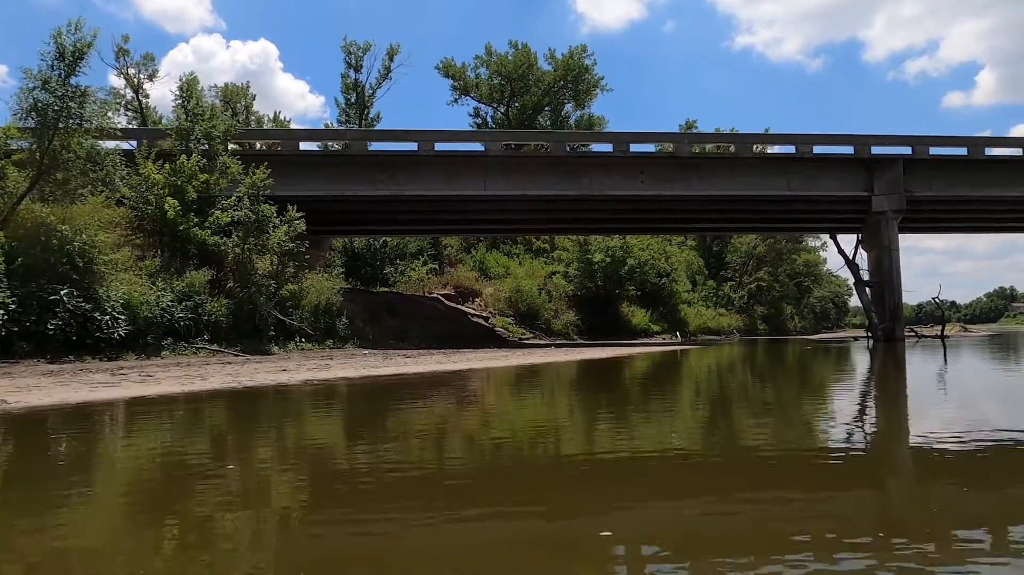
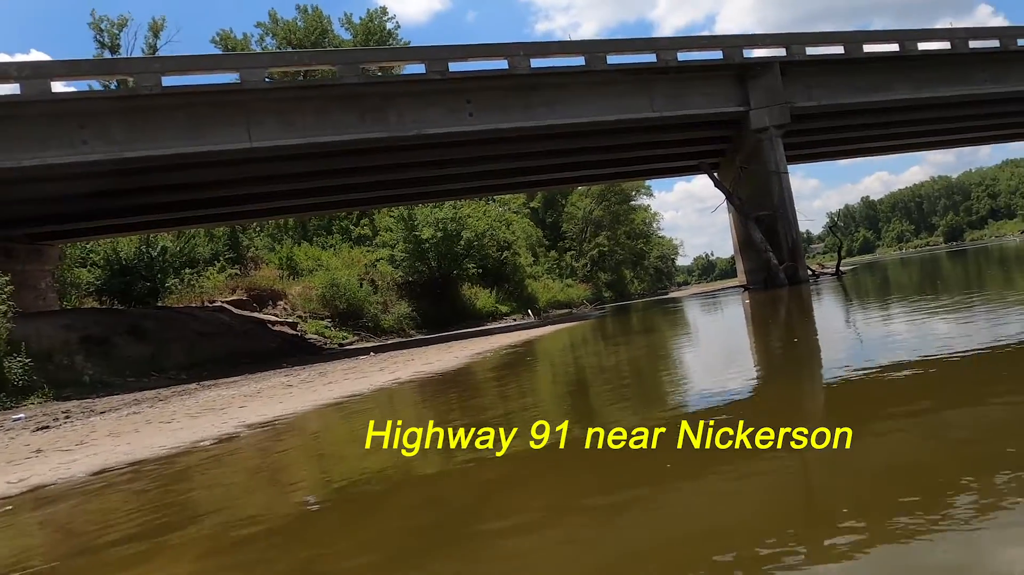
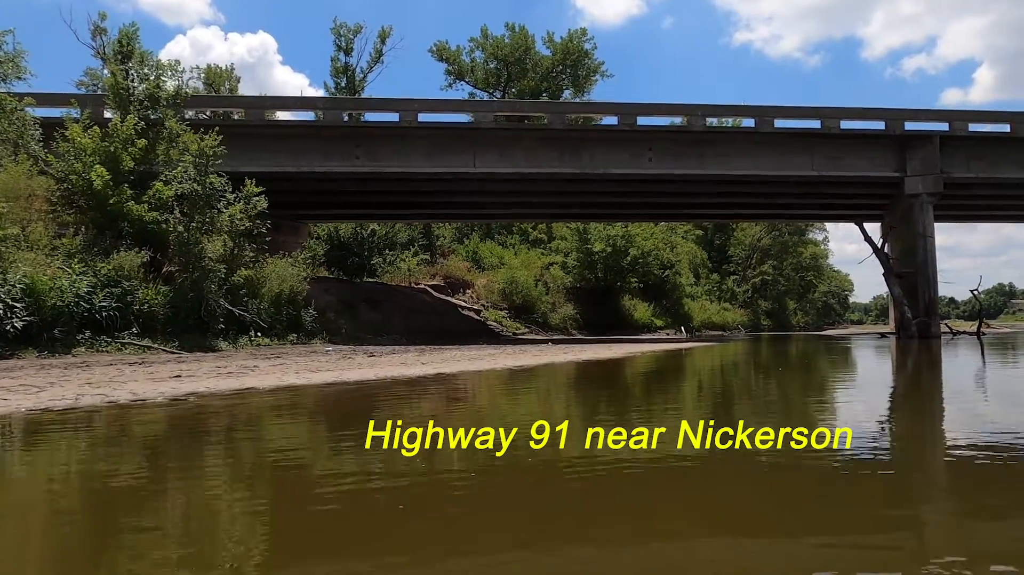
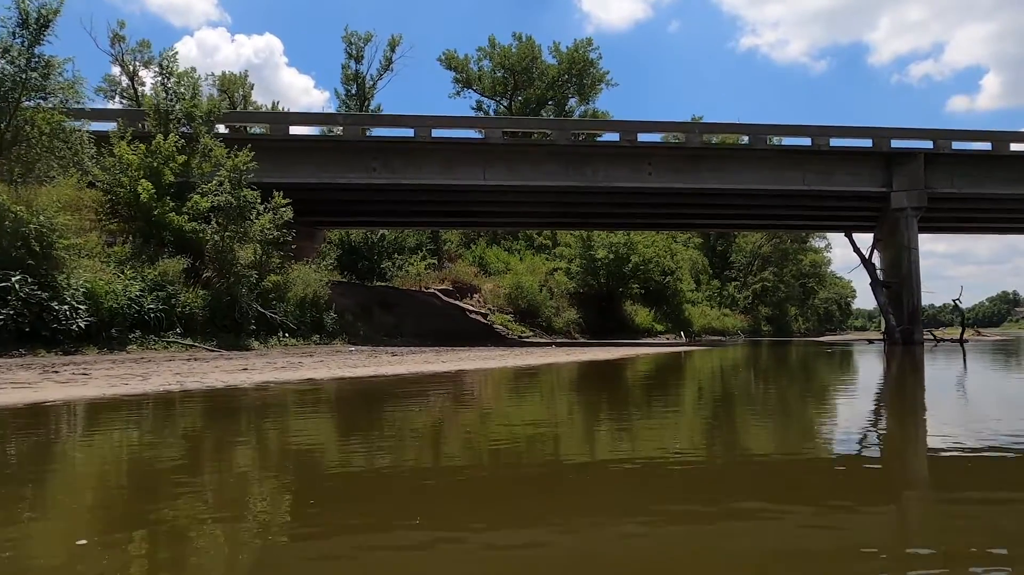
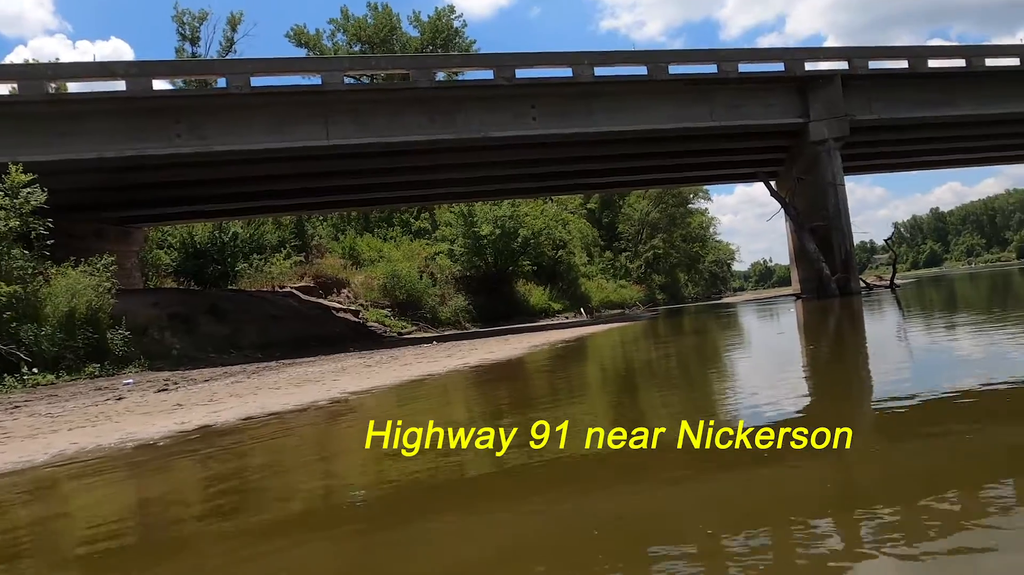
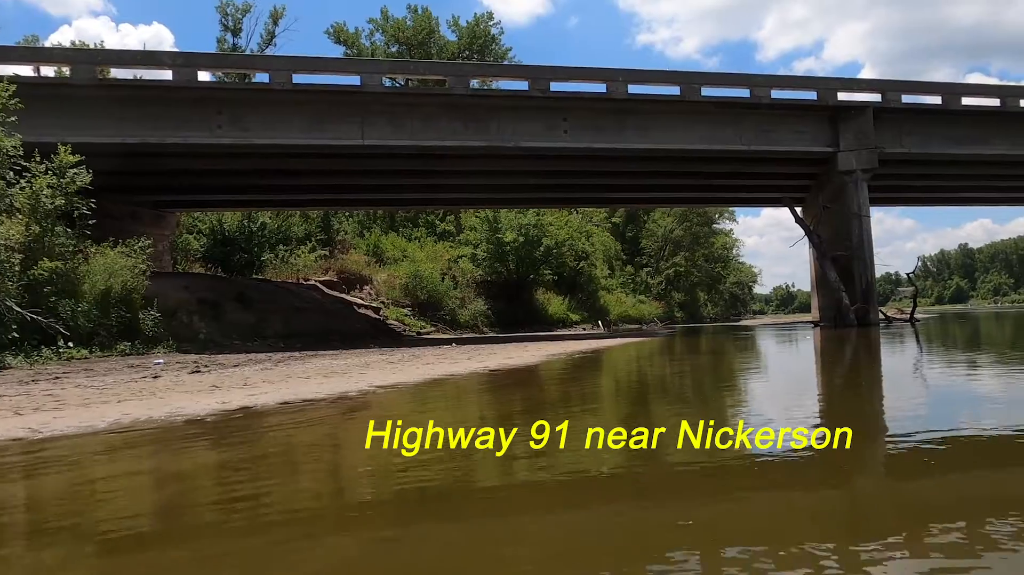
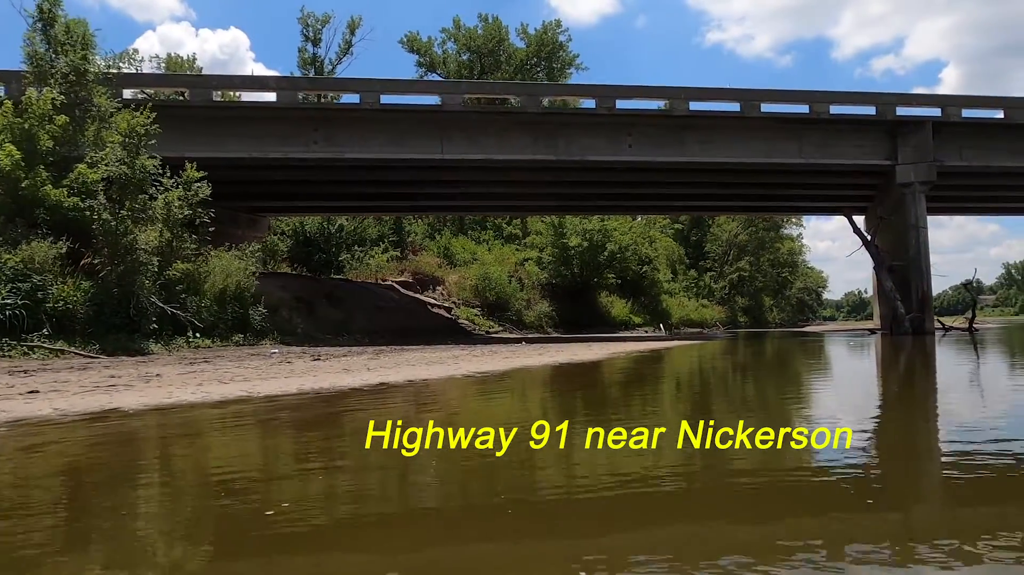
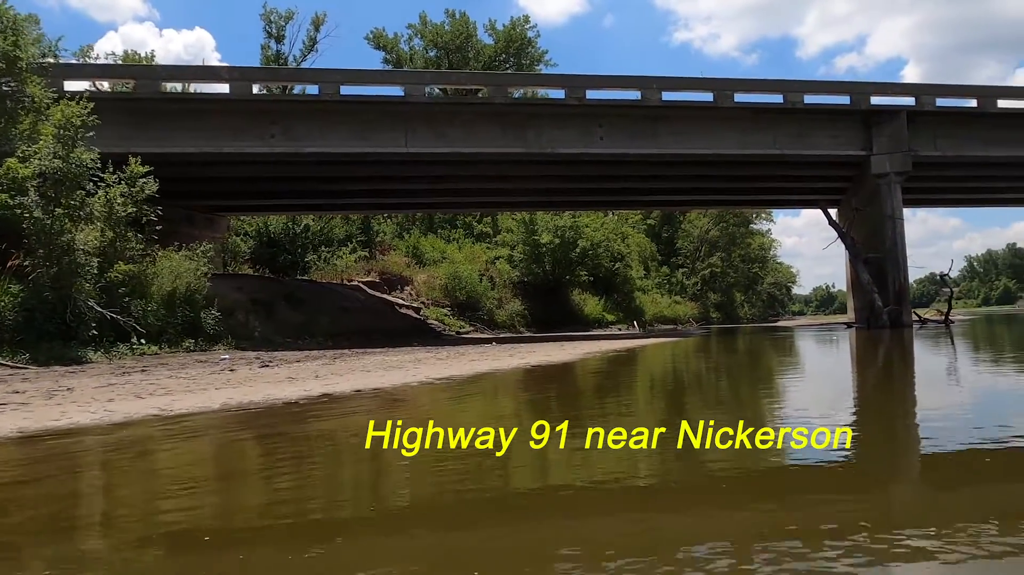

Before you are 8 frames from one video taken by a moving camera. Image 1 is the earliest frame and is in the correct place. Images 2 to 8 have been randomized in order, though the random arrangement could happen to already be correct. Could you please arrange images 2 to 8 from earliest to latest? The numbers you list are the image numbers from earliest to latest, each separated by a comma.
4, 3, 7, 8, 6, 5, 2
